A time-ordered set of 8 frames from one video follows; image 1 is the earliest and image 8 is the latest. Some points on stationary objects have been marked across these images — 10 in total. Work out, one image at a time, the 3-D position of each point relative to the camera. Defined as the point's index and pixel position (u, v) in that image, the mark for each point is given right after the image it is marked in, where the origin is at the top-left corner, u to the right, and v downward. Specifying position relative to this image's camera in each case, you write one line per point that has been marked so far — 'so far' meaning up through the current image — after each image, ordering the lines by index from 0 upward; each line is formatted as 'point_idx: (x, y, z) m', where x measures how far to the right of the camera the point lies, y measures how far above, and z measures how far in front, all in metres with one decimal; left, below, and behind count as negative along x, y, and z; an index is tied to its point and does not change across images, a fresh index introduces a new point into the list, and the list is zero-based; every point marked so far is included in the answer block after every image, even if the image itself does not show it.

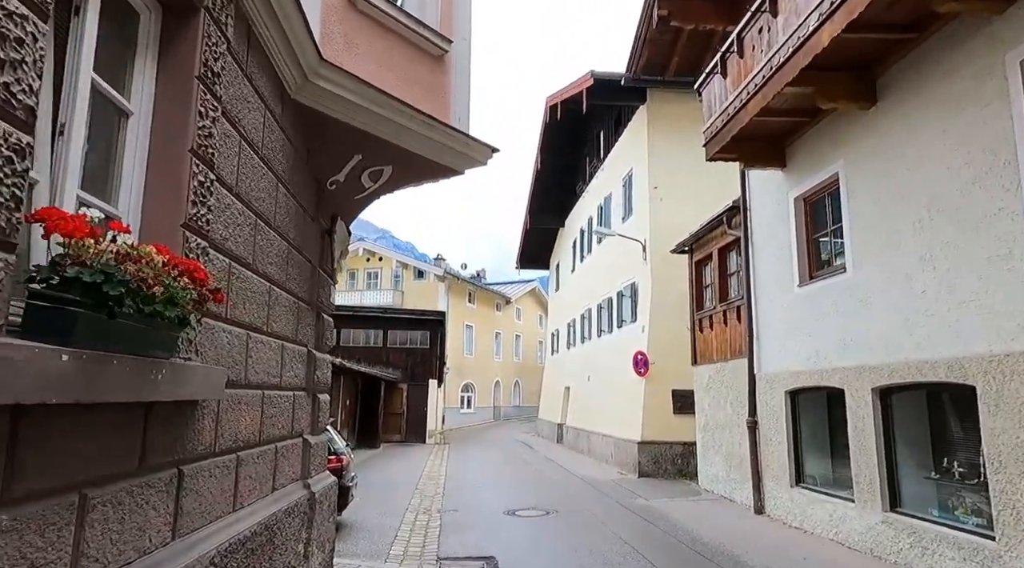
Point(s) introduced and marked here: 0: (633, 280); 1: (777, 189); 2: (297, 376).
0: (+3.0, +0.1, +16.7) m
1: (+3.7, +1.3, +9.5) m
2: (-1.6, -0.7, +5.1) m
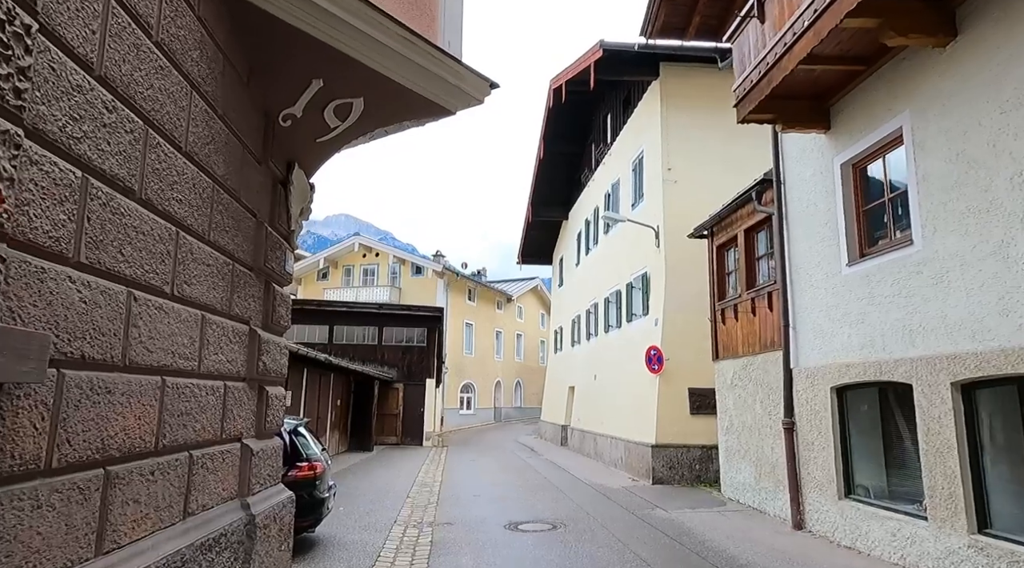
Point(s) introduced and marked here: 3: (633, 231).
0: (+3.1, +0.3, +15.5) m
1: (+3.8, +1.6, +8.3) m
2: (-1.6, -0.4, +3.8) m
3: (+2.9, +1.3, +16.4) m
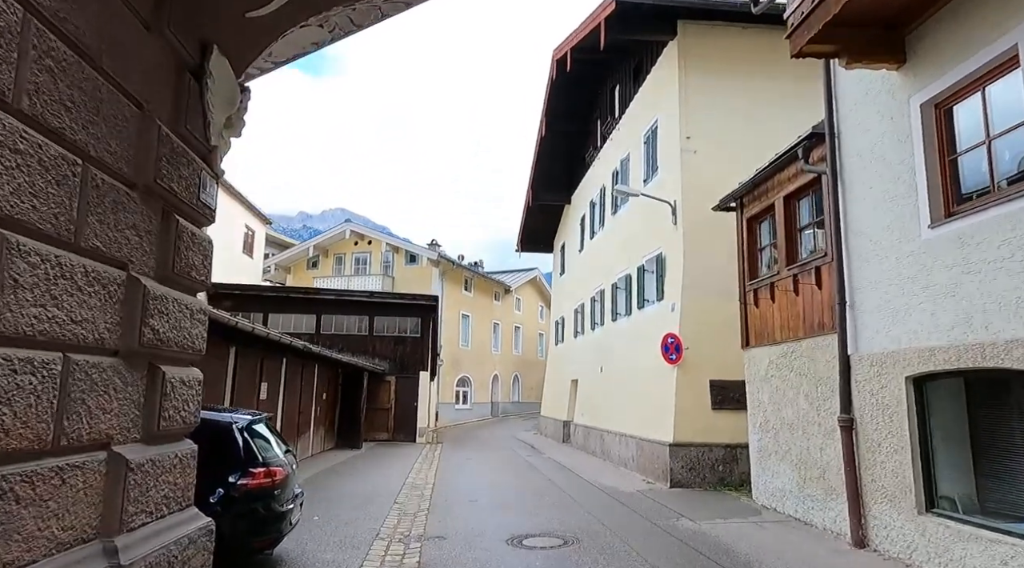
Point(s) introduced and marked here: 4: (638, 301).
0: (+3.1, +0.7, +14.0) m
1: (+3.8, +1.9, +6.9) m
2: (-1.5, -0.1, +2.4) m
3: (+3.0, +1.7, +14.9) m
4: (+2.8, -0.4, +15.3) m
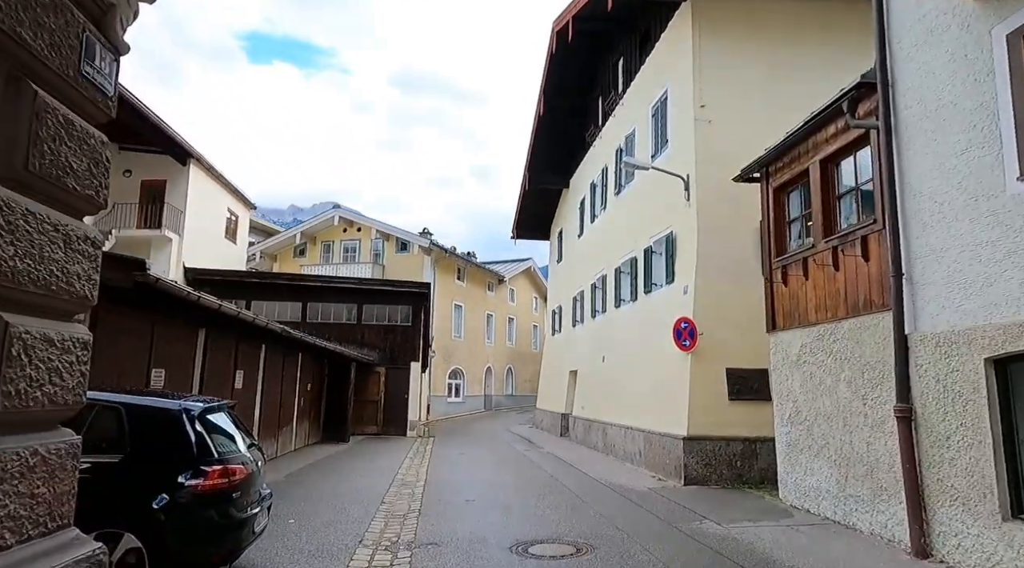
0: (+3.1, +1.0, +13.0) m
1: (+3.9, +2.2, +5.9) m
2: (-1.4, +0.1, +1.3) m
3: (+2.9, +2.0, +13.9) m
4: (+2.8, 0.0, +14.3) m
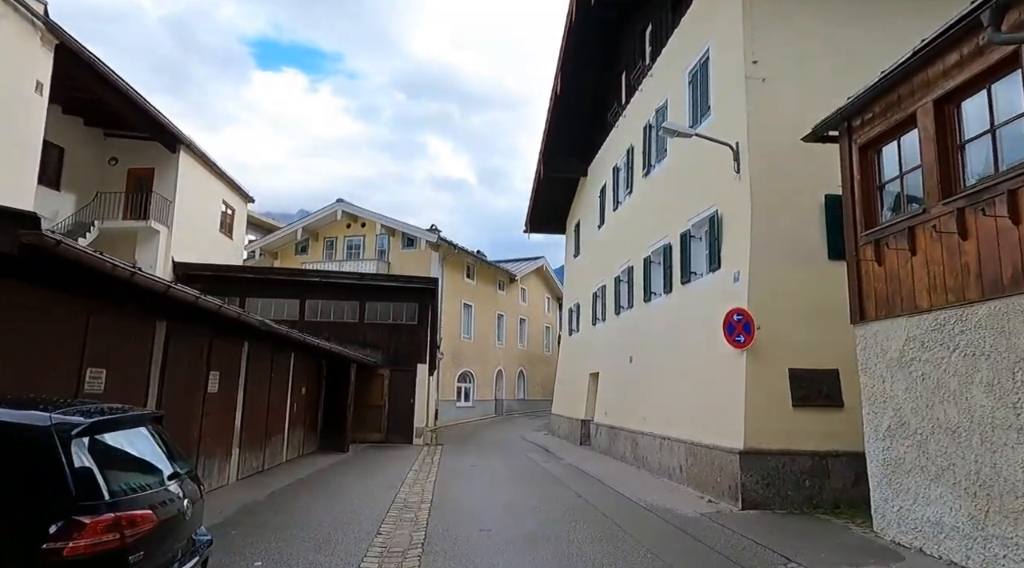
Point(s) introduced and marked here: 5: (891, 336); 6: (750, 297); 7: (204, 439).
0: (+3.4, +1.3, +11.2) m
1: (+4.1, +2.4, +4.1) m
2: (-1.2, +0.4, -0.4) m
3: (+3.3, +2.2, +12.1) m
4: (+3.1, +0.2, +12.5) m
5: (+3.8, -0.5, +6.9) m
6: (+3.4, -0.2, +9.8) m
7: (-4.5, -2.2, +9.9) m
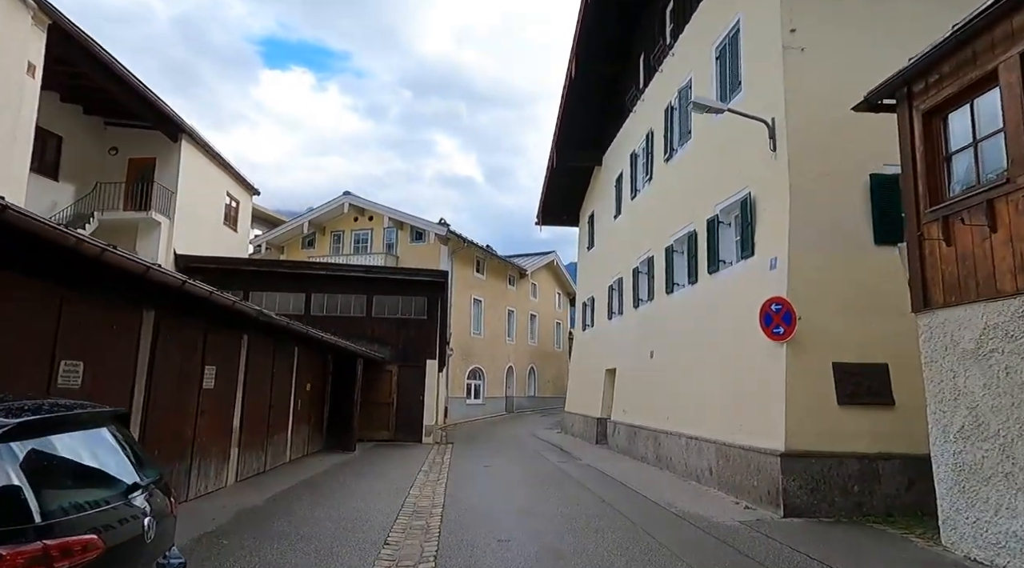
0: (+3.6, +1.4, +10.4) m
1: (+4.3, +2.6, +3.2) m
2: (-1.1, +0.5, -1.2) m
3: (+3.5, +2.4, +11.3) m
4: (+3.4, +0.4, +11.7) m
5: (+4.1, -0.4, +6.1) m
6: (+3.7, 0.0, +9.0) m
7: (-4.2, -2.1, +9.2) m
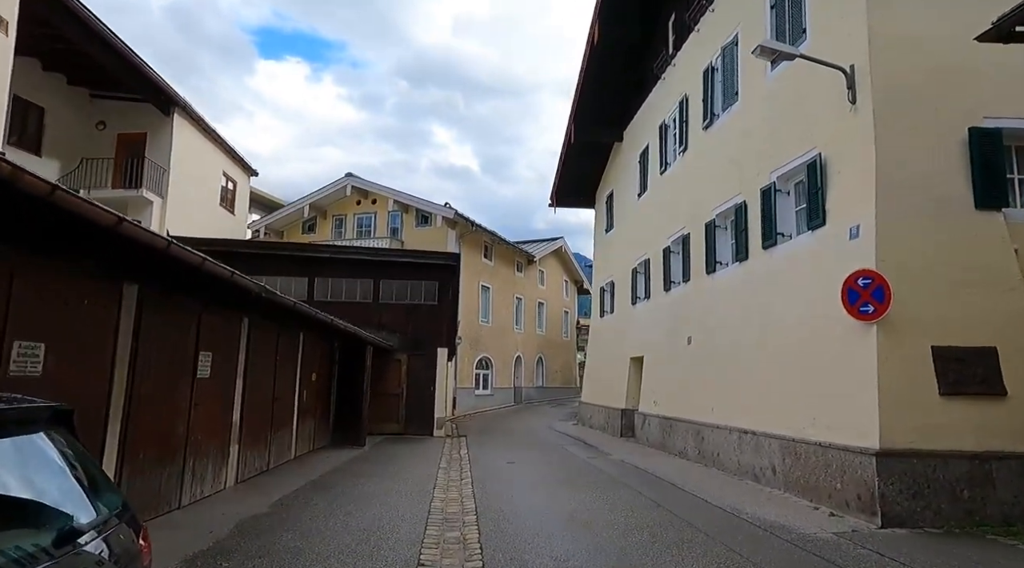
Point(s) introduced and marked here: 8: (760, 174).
0: (+4.1, +1.8, +9.2) m
1: (+4.8, +2.8, +2.0) m
2: (-0.6, +0.7, -2.4) m
3: (+4.0, +2.8, +10.0) m
4: (+3.9, +0.7, +10.4) m
5: (+4.6, -0.1, +4.8) m
6: (+4.2, +0.3, +7.7) m
7: (-3.7, -1.8, +7.9) m
8: (+3.9, +1.8, +10.9) m
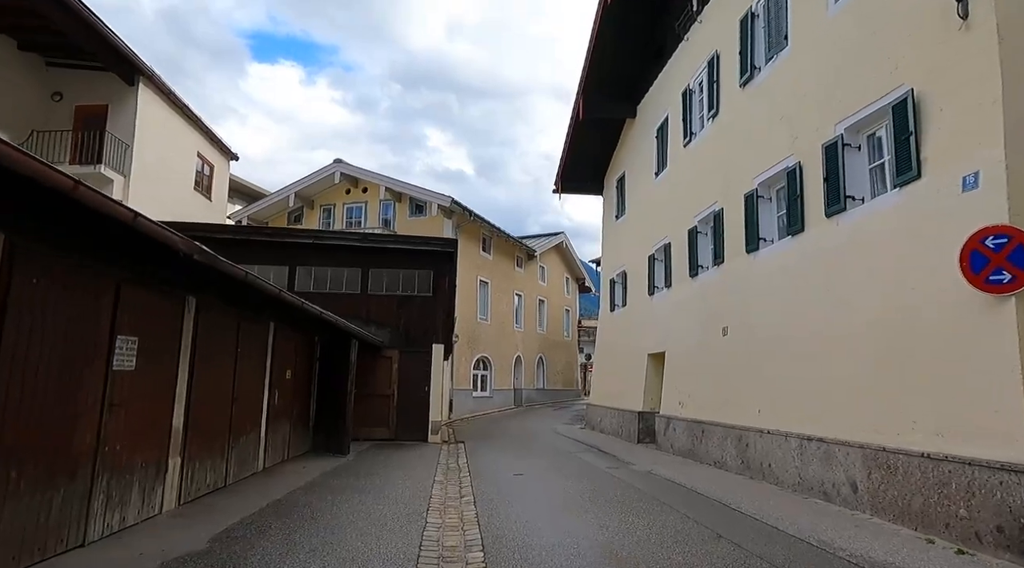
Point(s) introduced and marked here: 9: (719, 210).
0: (+4.3, +2.1, +7.3) m
1: (+5.0, +3.2, +0.1) m
2: (-0.3, +1.1, -4.3) m
3: (+4.2, +3.1, +8.2) m
4: (+4.0, +1.1, +8.5) m
5: (+4.7, +0.3, +3.0) m
6: (+4.3, +0.7, +5.8) m
7: (-3.6, -1.4, +6.0) m
8: (+4.1, +2.1, +9.0) m
9: (+3.8, +1.4, +12.3) m
